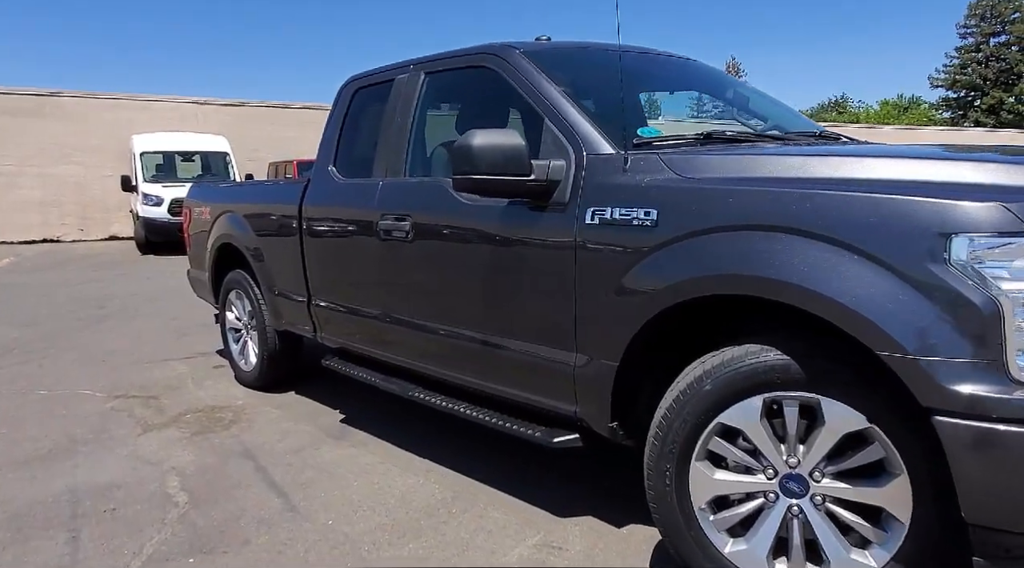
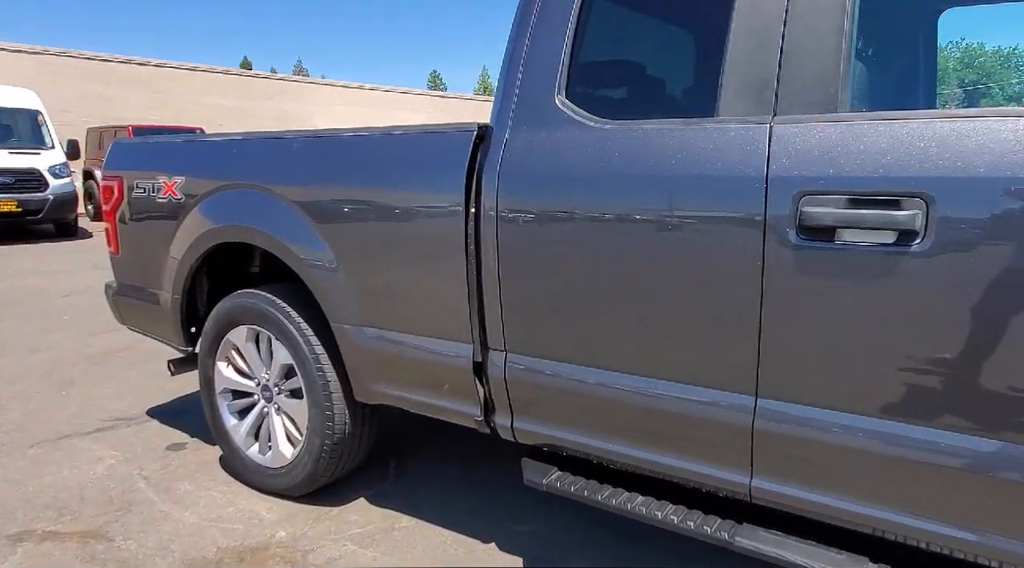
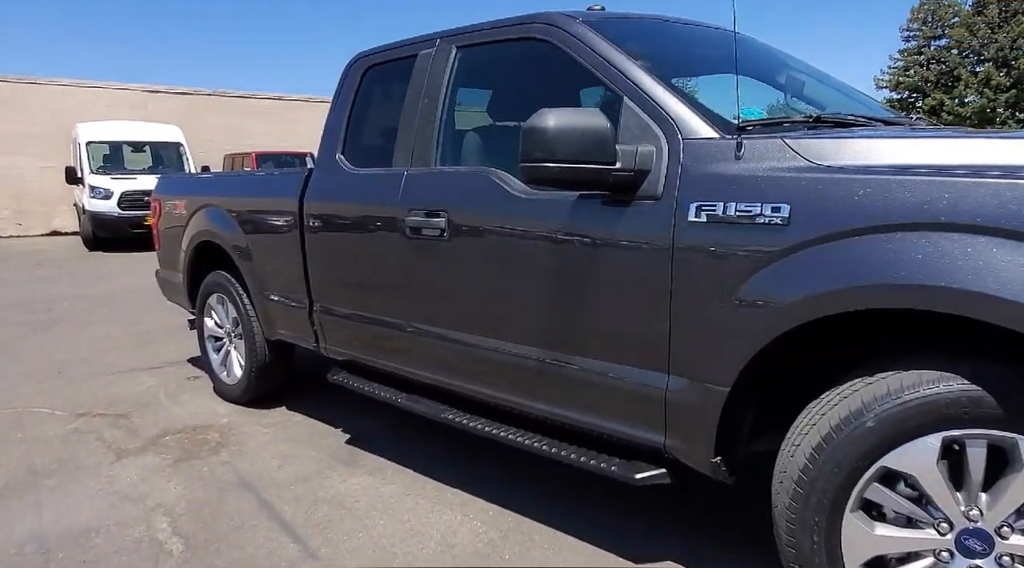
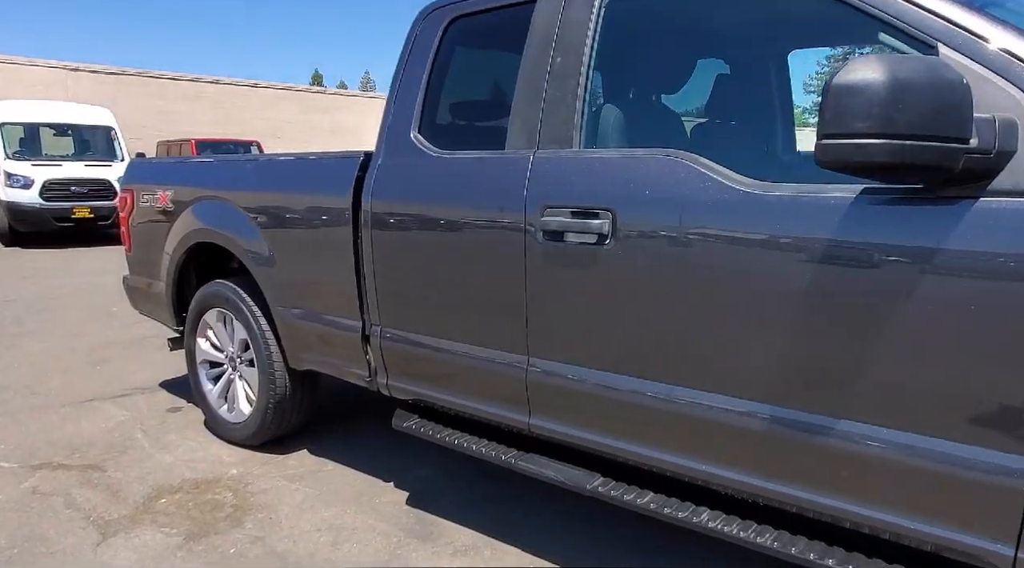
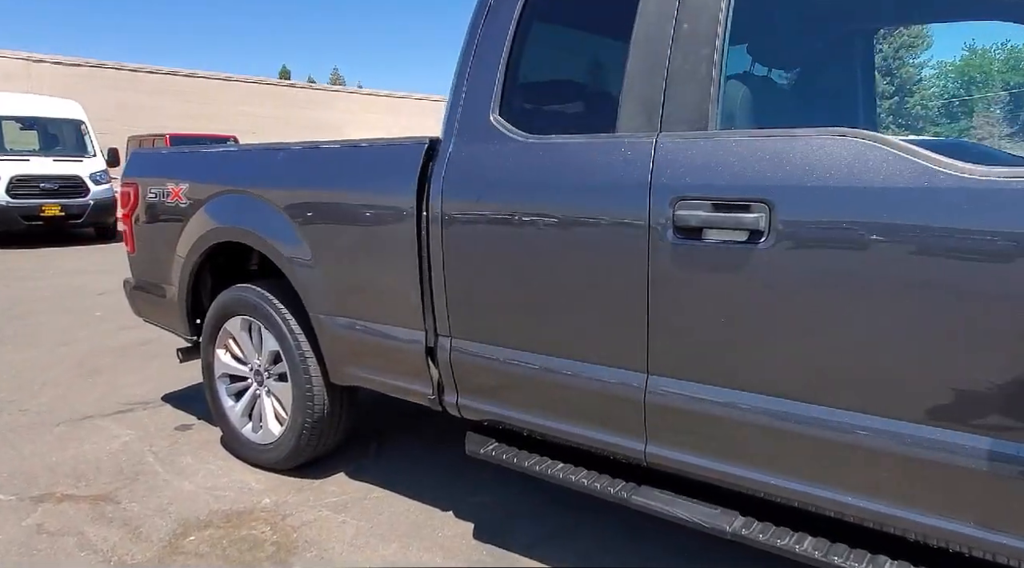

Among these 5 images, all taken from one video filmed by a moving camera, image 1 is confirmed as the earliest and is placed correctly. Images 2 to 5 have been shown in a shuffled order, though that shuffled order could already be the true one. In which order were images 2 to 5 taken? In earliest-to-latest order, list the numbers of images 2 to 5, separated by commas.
3, 4, 5, 2
